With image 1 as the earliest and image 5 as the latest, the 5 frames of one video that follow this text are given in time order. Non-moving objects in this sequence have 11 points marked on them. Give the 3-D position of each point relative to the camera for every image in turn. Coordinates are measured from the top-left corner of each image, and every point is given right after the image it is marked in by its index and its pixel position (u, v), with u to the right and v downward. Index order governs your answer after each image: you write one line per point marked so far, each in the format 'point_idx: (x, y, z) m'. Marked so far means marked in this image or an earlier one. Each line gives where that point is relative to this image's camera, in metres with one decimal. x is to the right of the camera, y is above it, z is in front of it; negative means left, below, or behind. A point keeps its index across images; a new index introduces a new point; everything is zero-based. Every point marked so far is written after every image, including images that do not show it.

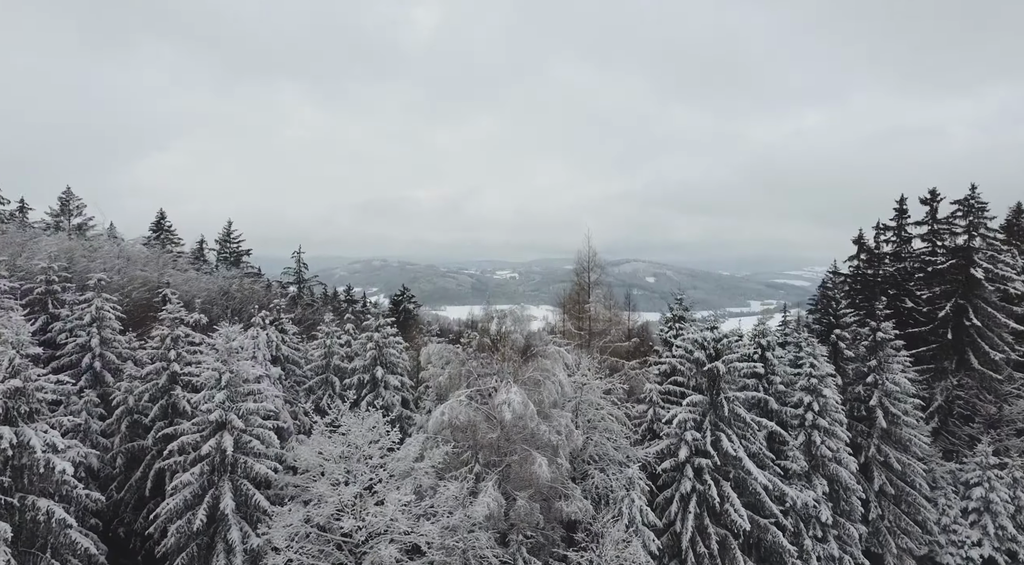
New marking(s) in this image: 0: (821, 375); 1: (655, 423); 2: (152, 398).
0: (+8.8, -2.7, +19.7) m
1: (+4.0, -3.9, +19.3) m
2: (-8.4, -2.7, +16.2) m
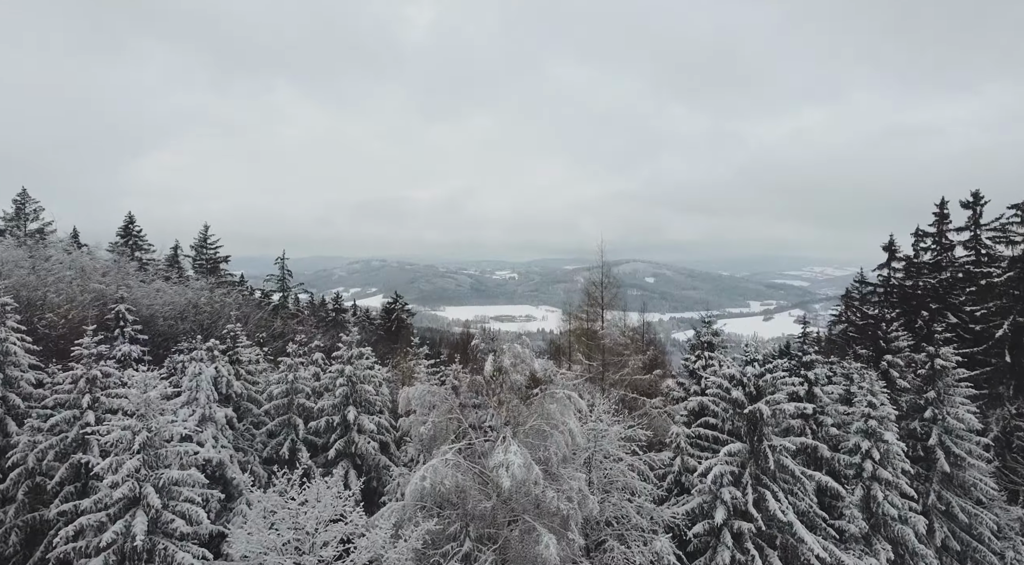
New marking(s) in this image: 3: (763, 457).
0: (+8.8, -3.2, +16.4) m
1: (+4.0, -4.5, +16.1) m
2: (-8.5, -3.3, +12.9) m
3: (+5.6, -3.9, +15.5) m
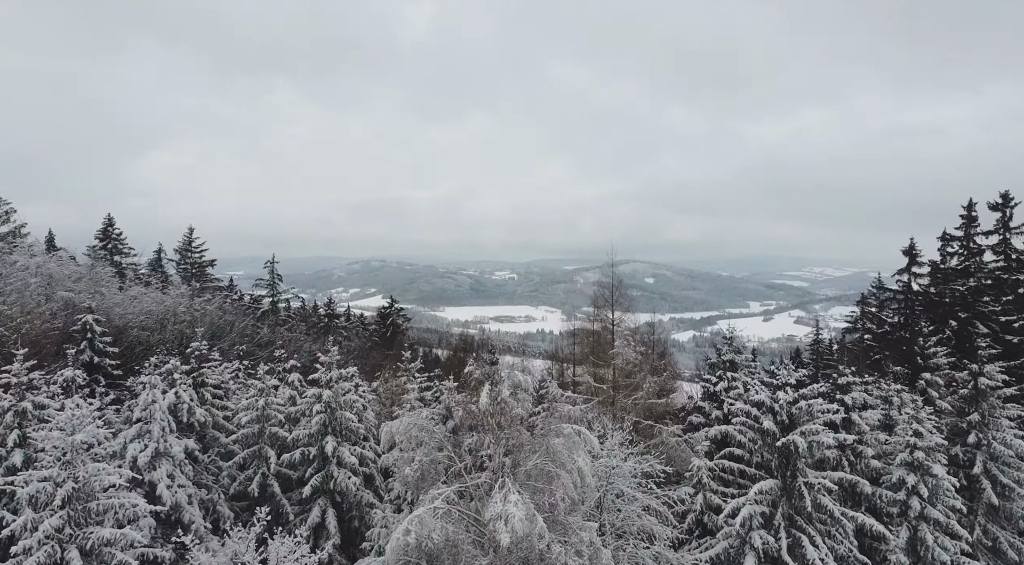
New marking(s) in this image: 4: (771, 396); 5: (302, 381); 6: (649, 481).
0: (+8.8, -3.5, +14.5) m
1: (+4.0, -4.8, +14.2) m
2: (-8.5, -3.5, +11.0) m
3: (+5.6, -4.2, +13.6) m
4: (+5.3, -2.3, +13.9) m
5: (-4.9, -2.3, +15.9) m
6: (+2.7, -3.9, +13.7) m
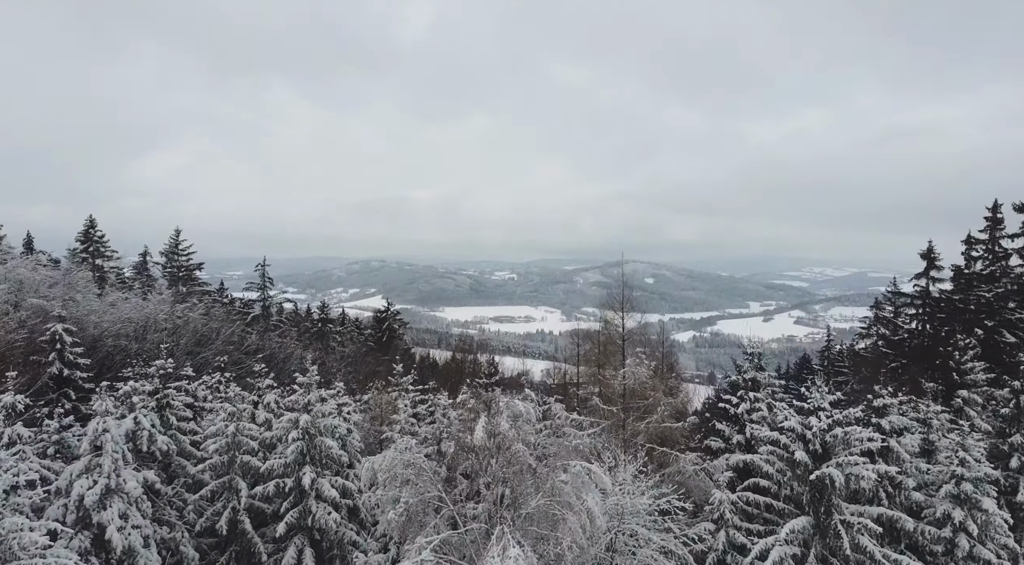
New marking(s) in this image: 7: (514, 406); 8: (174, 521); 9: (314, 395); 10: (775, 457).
0: (+8.8, -3.7, +13.0) m
1: (+4.0, -5.0, +12.7) m
2: (-8.5, -3.8, +9.5) m
3: (+5.6, -4.4, +12.1) m
4: (+5.2, -2.5, +12.4) m
5: (-4.9, -2.5, +14.4) m
6: (+2.7, -4.1, +12.2) m
7: (0.0, -1.9, +11.0) m
8: (-6.1, -4.3, +12.5) m
9: (-3.9, -2.2, +13.5) m
10: (+4.9, -3.2, +12.8) m
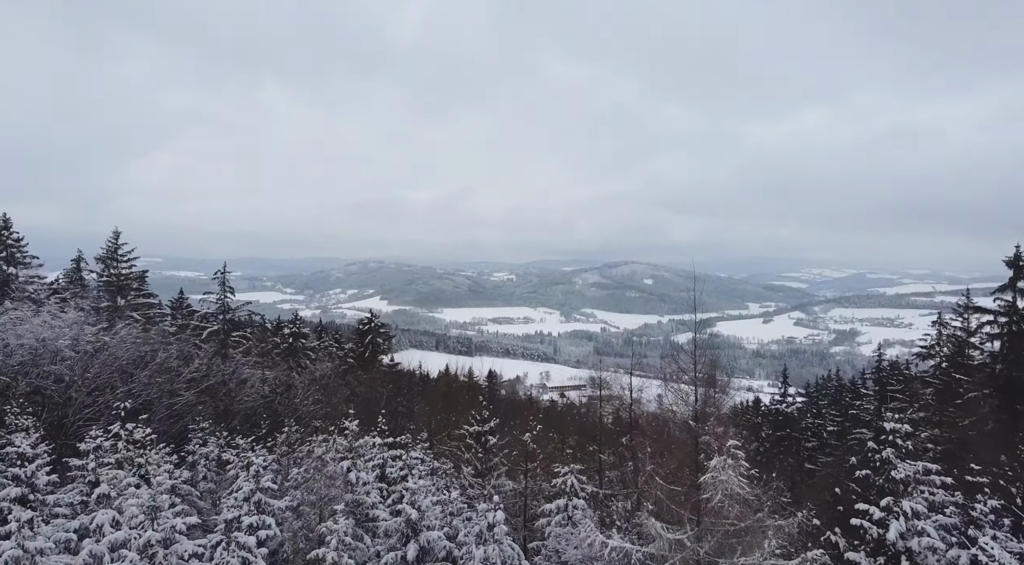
0: (+8.8, -4.2, +7.3) m
1: (+4.0, -5.5, +6.9) m
2: (-8.5, -4.2, +3.7) m
3: (+5.6, -4.9, +6.3) m
4: (+5.2, -3.0, +6.7) m
5: (-4.9, -3.0, +8.7) m
6: (+2.7, -4.6, +6.4) m
7: (0.0, -2.4, +5.3) m
8: (-6.1, -4.8, +6.7) m
9: (-3.9, -2.7, +7.8) m
10: (+4.9, -3.7, +7.1) m
